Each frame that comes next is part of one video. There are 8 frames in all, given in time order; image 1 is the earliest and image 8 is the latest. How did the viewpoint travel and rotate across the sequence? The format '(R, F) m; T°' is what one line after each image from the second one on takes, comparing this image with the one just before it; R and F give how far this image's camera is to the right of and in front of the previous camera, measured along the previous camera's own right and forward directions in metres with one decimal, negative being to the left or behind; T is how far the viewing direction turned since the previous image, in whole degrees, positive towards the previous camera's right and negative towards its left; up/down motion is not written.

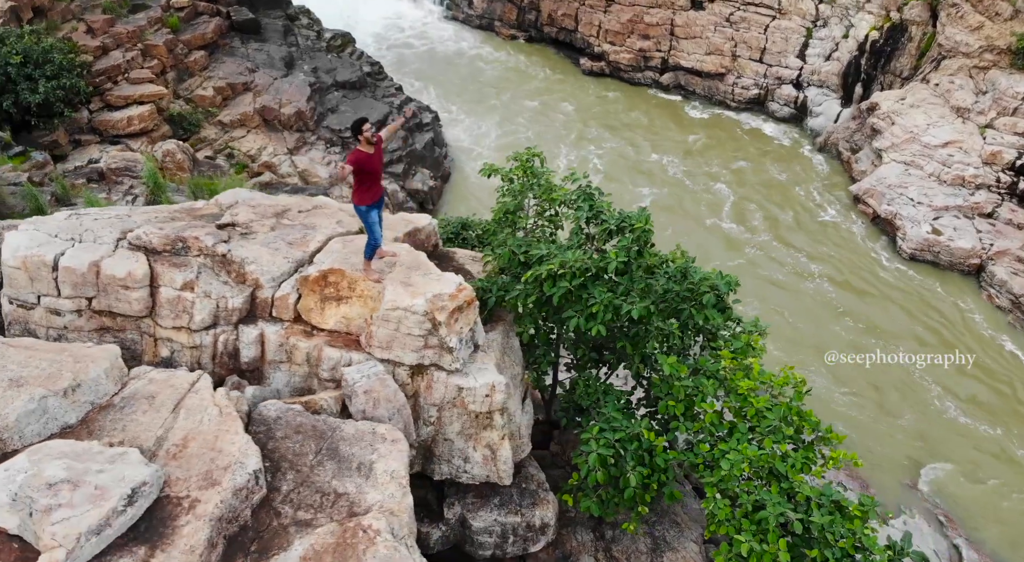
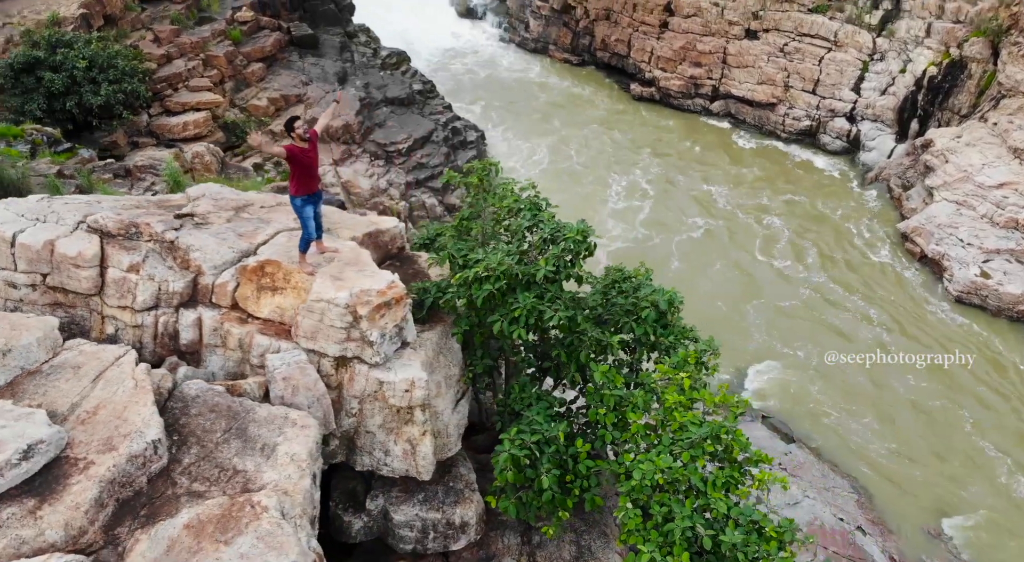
(+0.8, -0.1) m; -4°
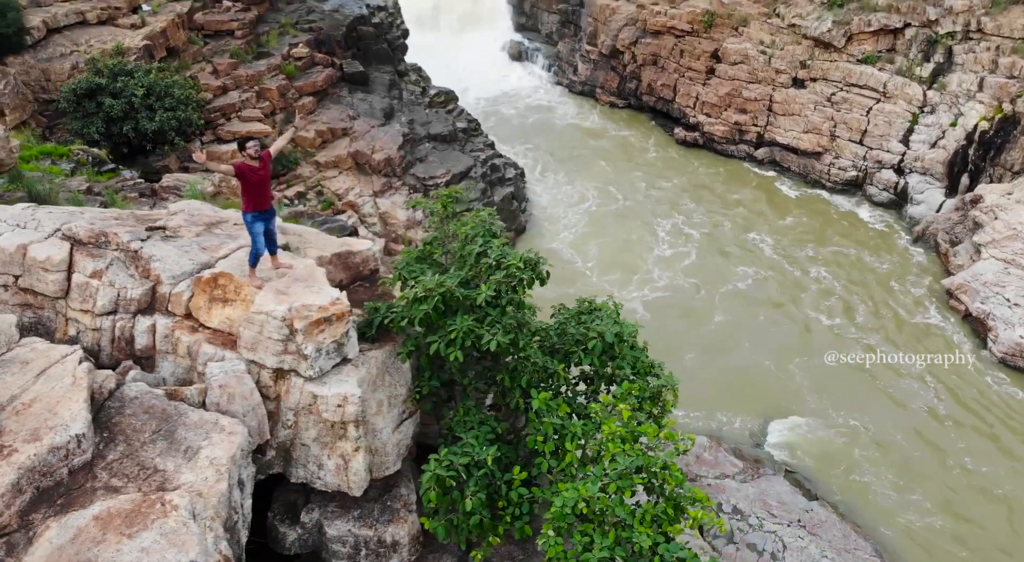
(+0.7, -0.1) m; -4°
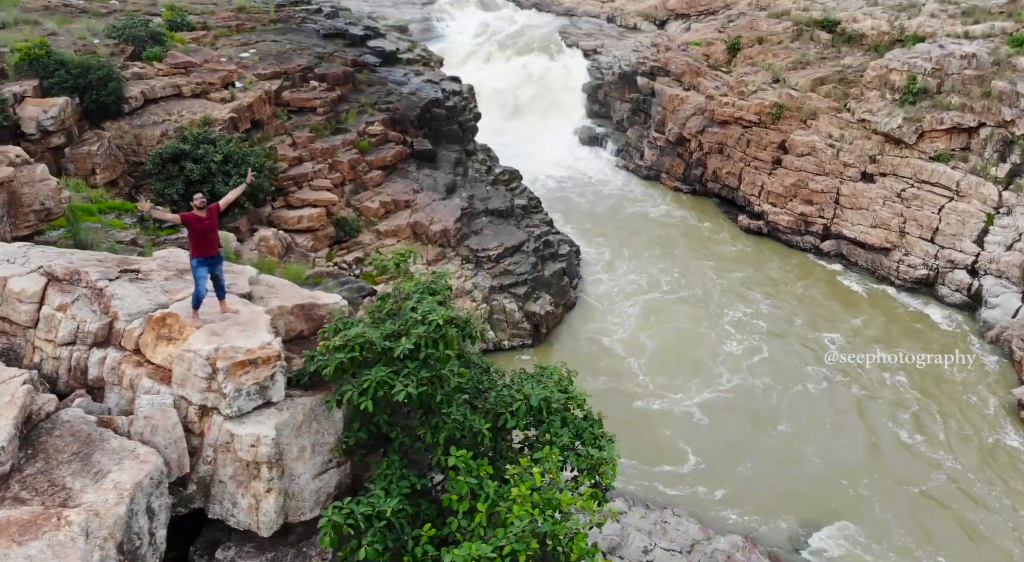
(+1.1, -0.2) m; -6°
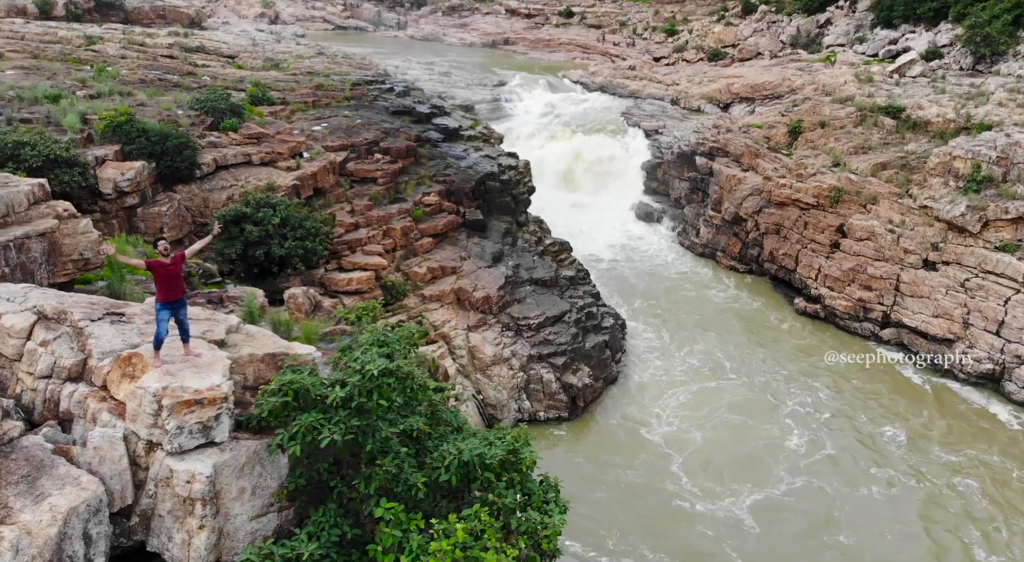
(+0.9, -0.2) m; -5°
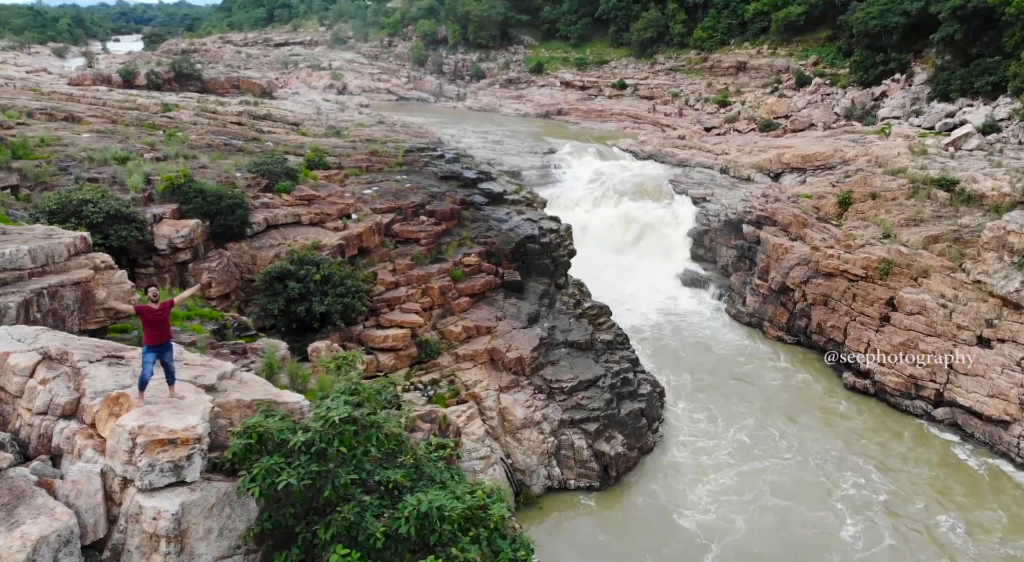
(+0.7, -0.2) m; -4°
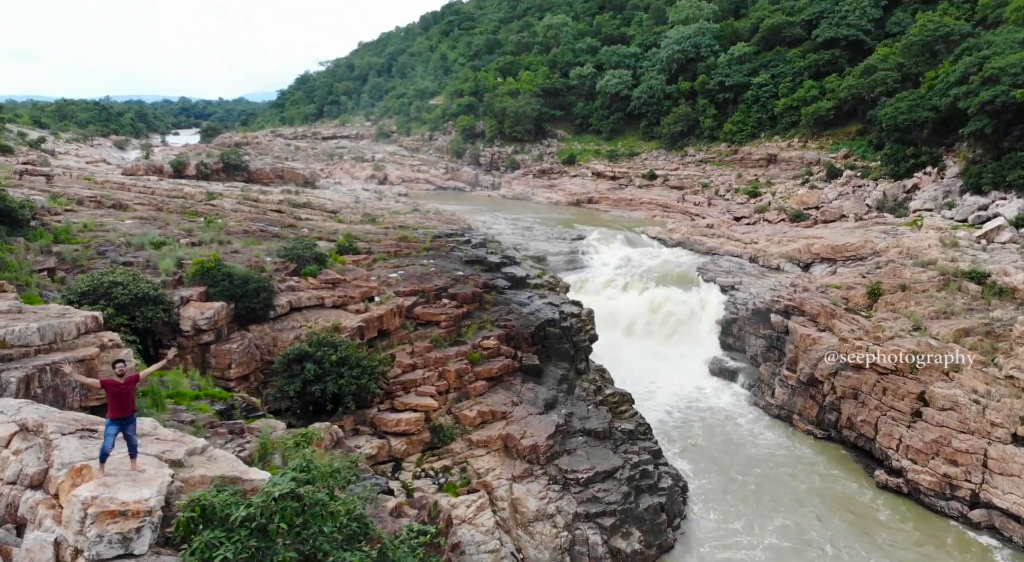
(+0.8, -0.3) m; -2°
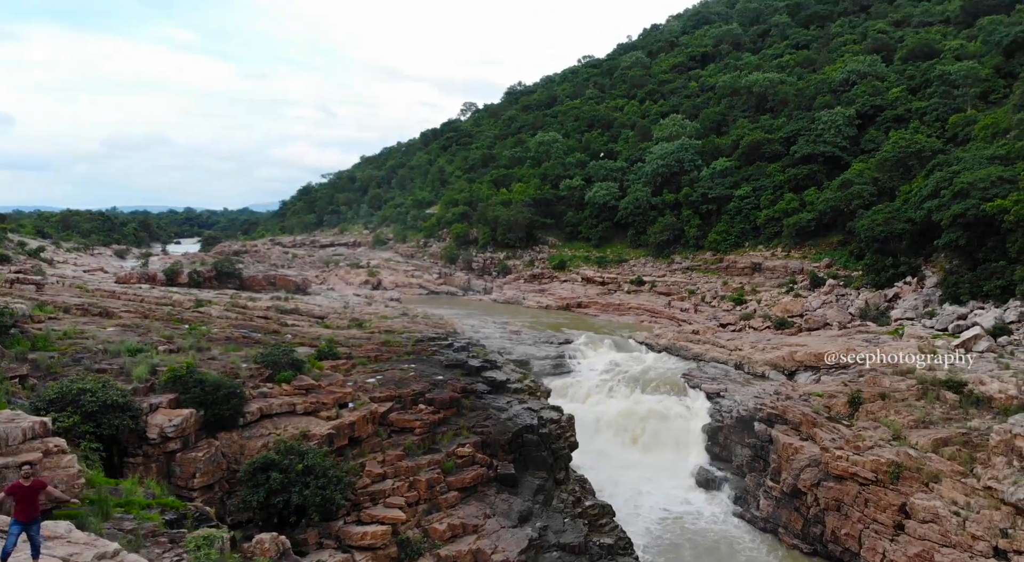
(+1.0, -0.8) m; +1°
